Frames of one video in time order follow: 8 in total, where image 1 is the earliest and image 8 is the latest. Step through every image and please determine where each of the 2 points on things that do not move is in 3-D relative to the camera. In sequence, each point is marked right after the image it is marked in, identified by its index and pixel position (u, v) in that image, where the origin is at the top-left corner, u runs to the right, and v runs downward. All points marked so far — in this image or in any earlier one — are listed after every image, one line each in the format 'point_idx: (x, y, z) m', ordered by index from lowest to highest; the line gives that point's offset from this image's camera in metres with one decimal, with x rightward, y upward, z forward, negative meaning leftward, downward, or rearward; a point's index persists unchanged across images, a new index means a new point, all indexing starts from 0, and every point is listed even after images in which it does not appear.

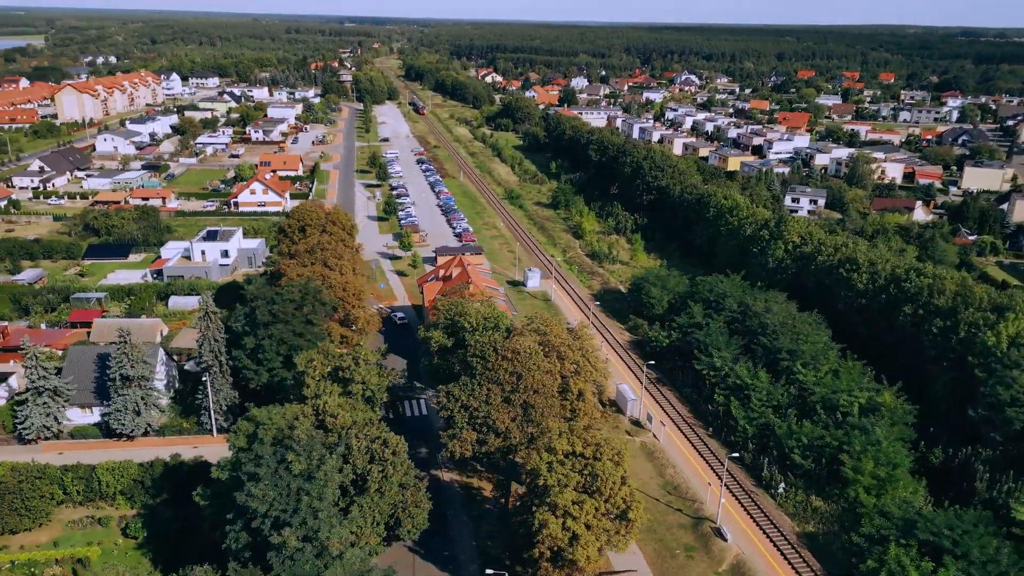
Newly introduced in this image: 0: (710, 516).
0: (+4.7, -5.5, +17.9) m
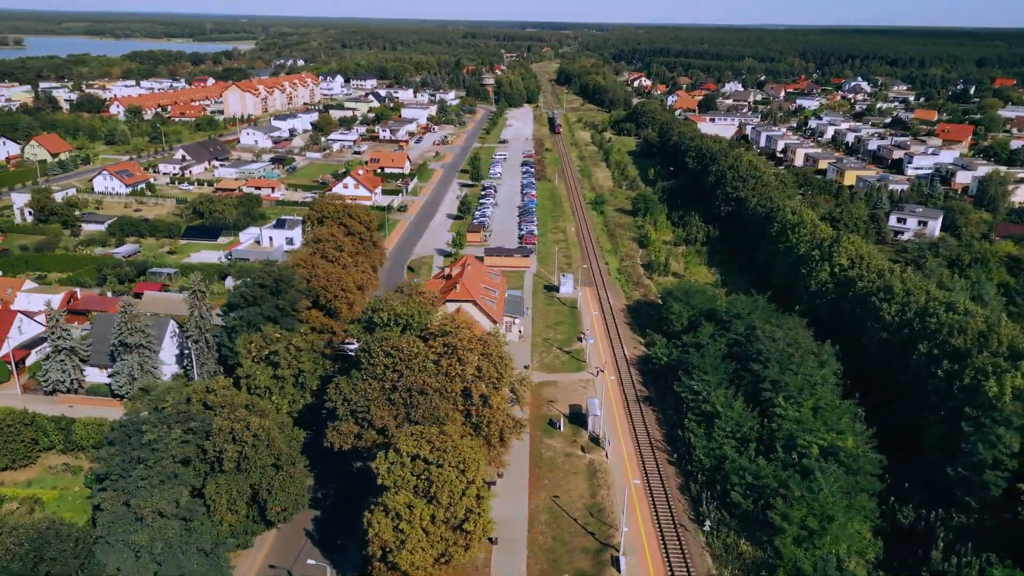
0: (+2.4, -5.9, +16.9) m
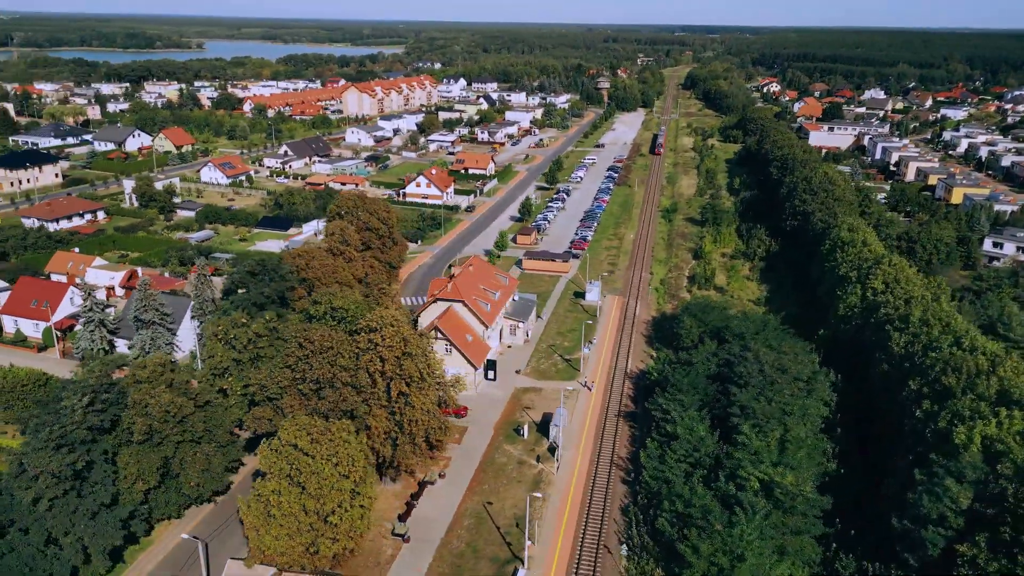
0: (+0.3, -6.0, +16.4) m
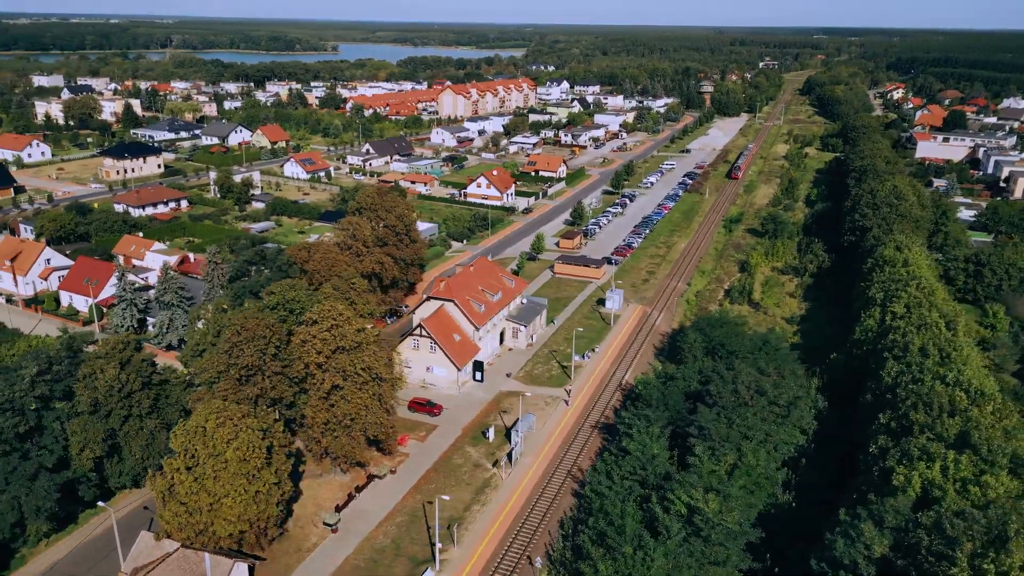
0: (-1.6, -6.0, +16.4) m
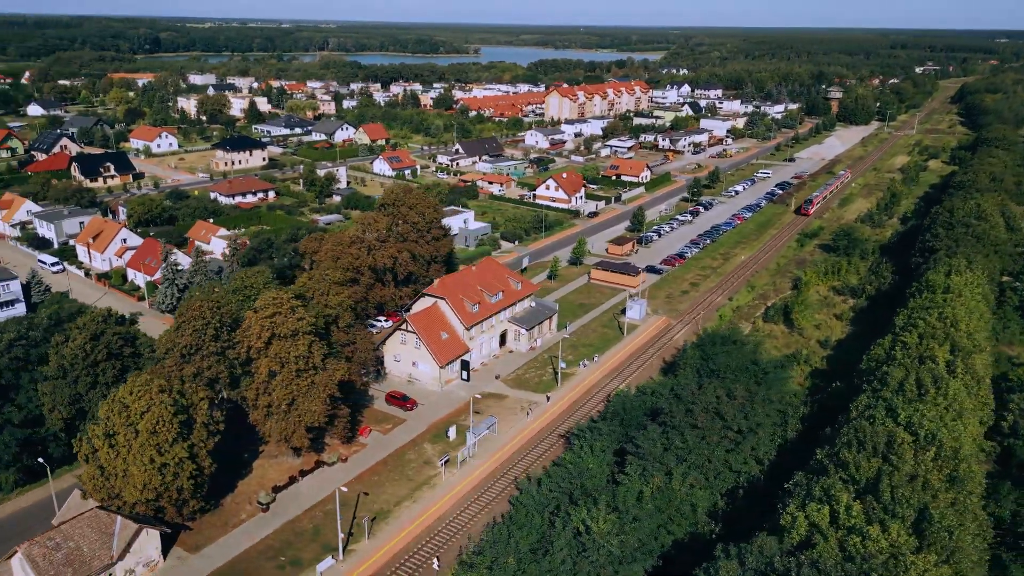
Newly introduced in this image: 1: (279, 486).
0: (-3.7, -5.9, +16.7) m
1: (-6.0, -5.1, +18.8) m
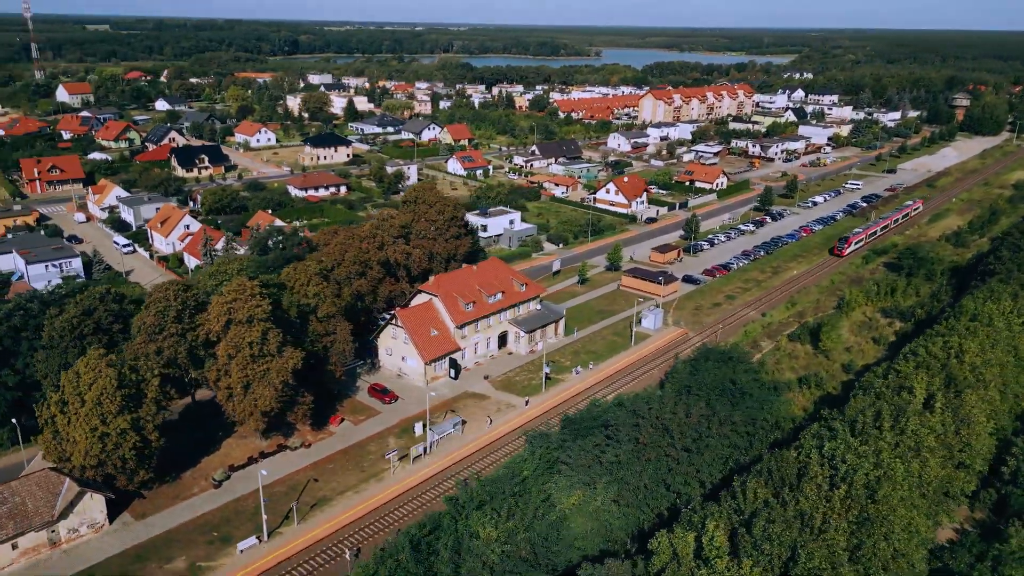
0: (-5.5, -5.7, +17.2) m
1: (-7.3, -4.7, +19.7) m
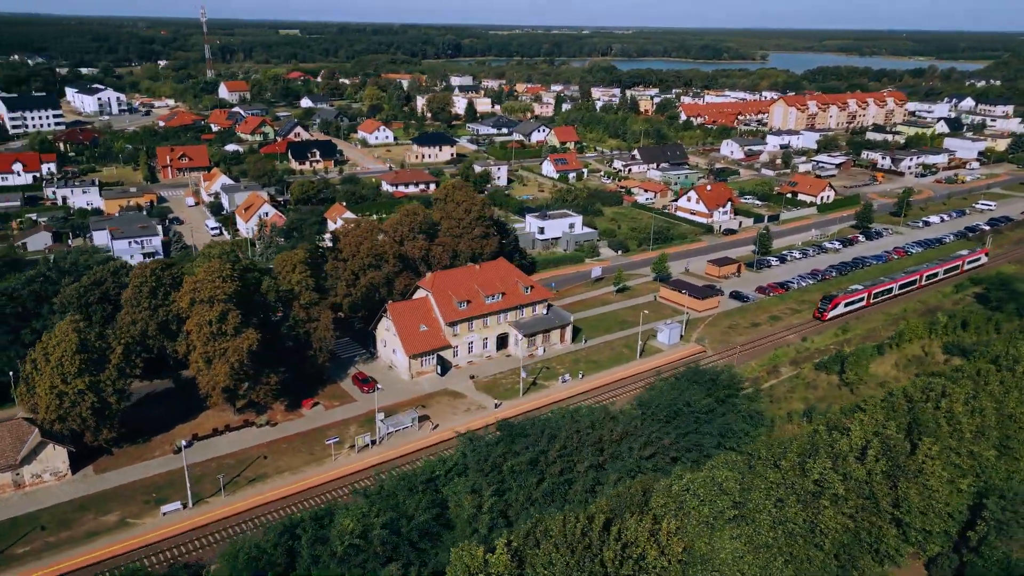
0: (-7.6, -5.3, +18.3) m
1: (-8.9, -4.2, +21.1) m
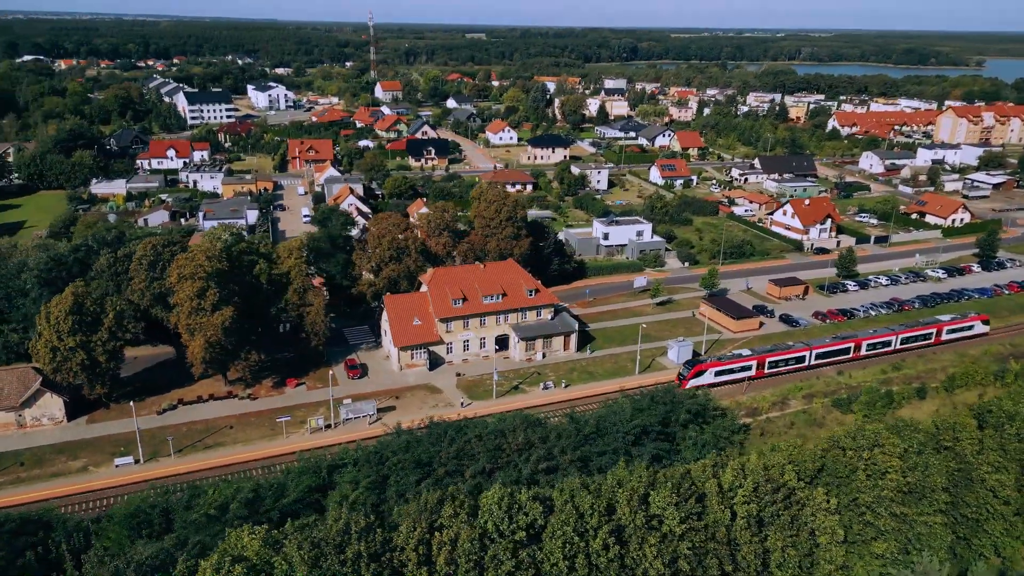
0: (-9.6, -4.6, +20.0) m
1: (-10.1, -3.5, +23.0) m
